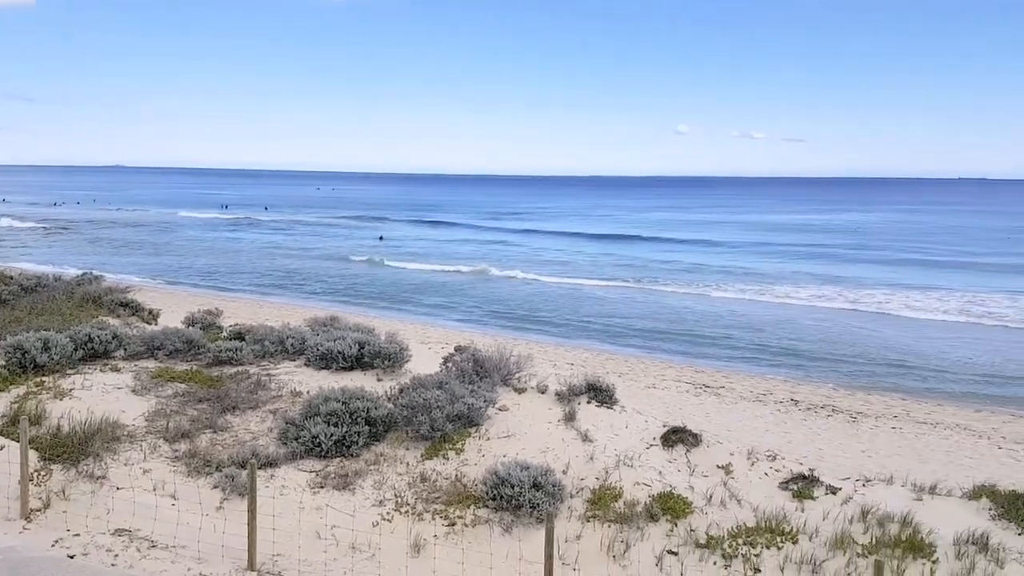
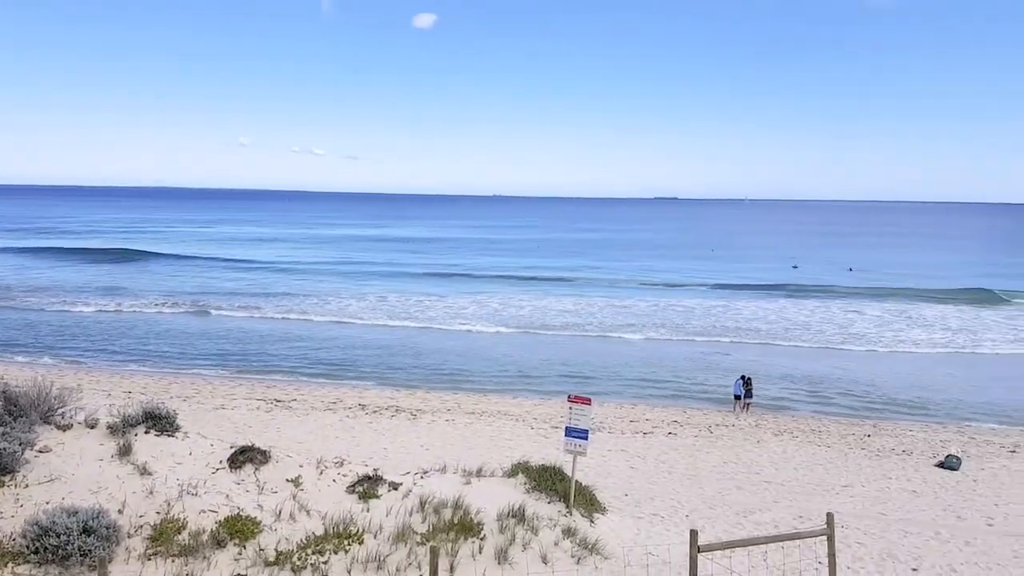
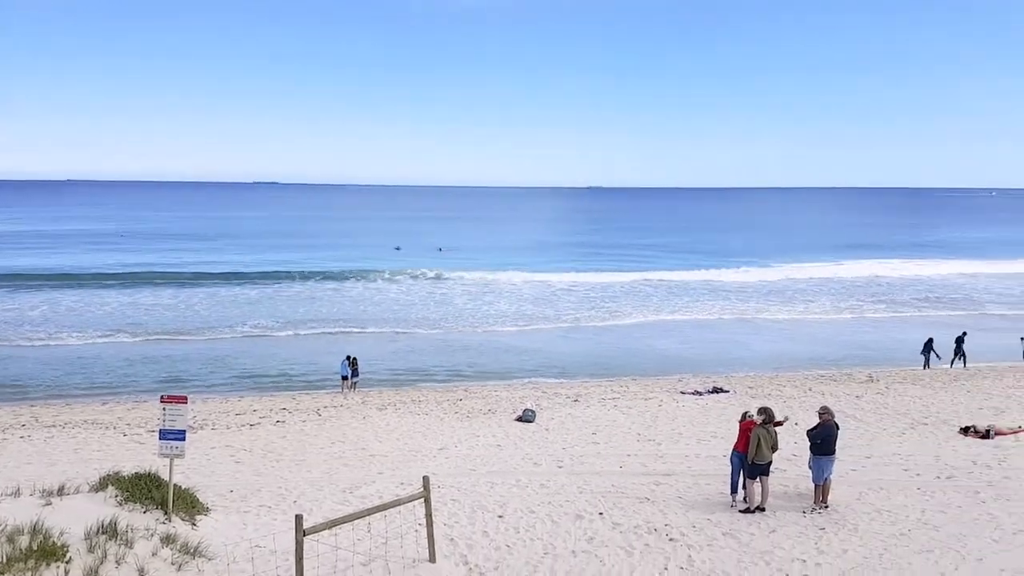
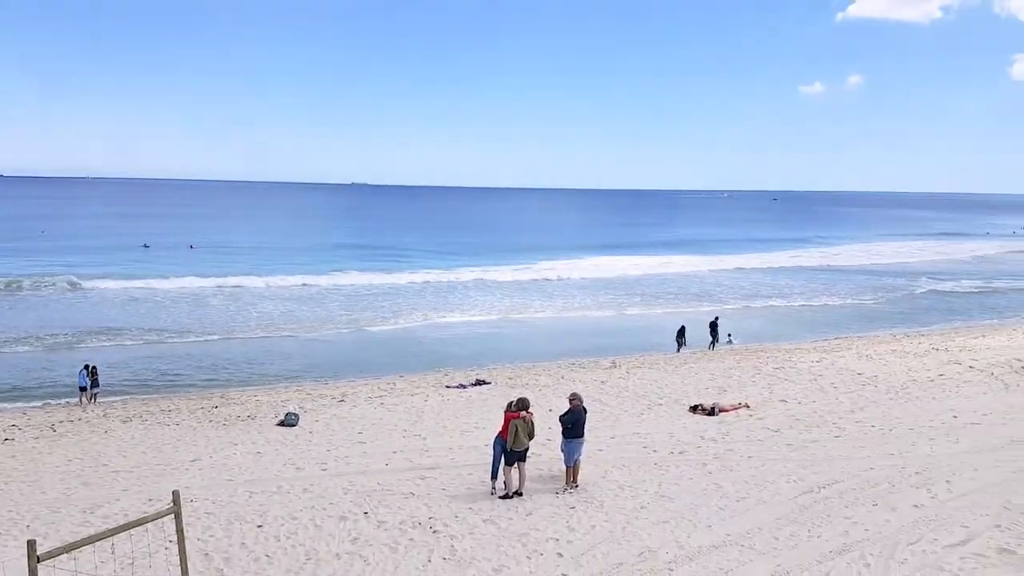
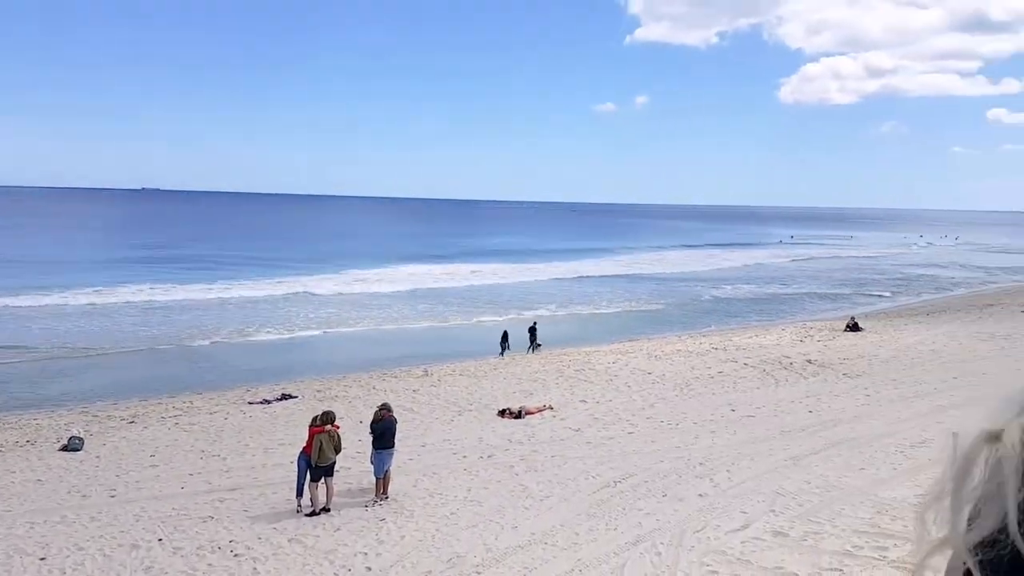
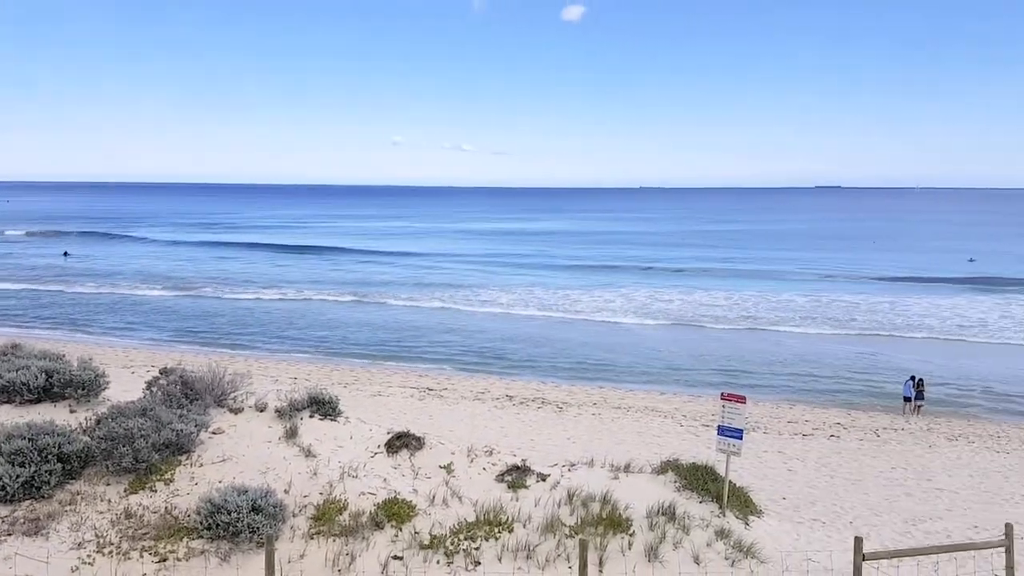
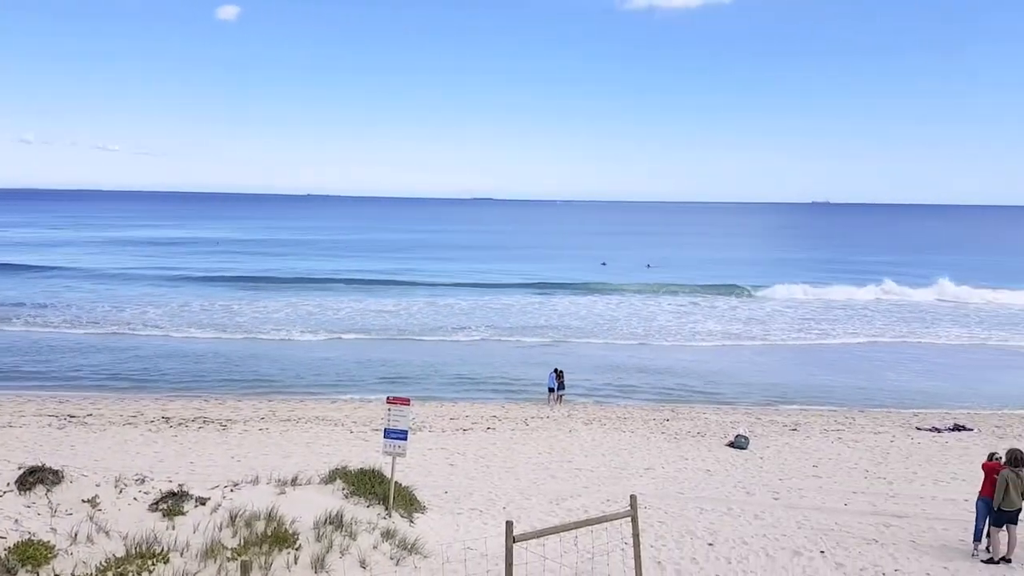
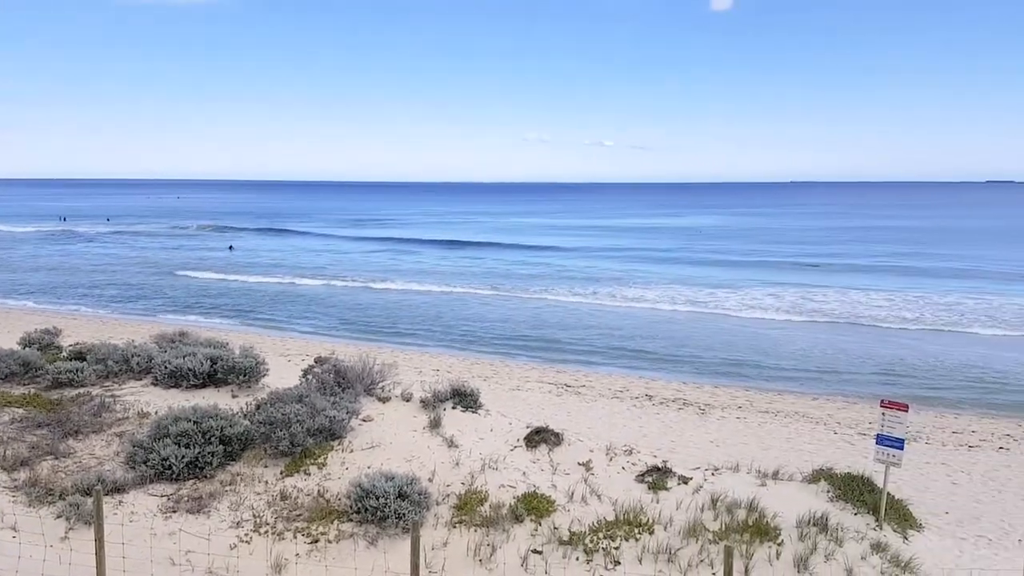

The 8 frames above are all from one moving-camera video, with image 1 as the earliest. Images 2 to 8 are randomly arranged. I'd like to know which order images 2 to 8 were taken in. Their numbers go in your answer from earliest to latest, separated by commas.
8, 6, 2, 7, 3, 4, 5
